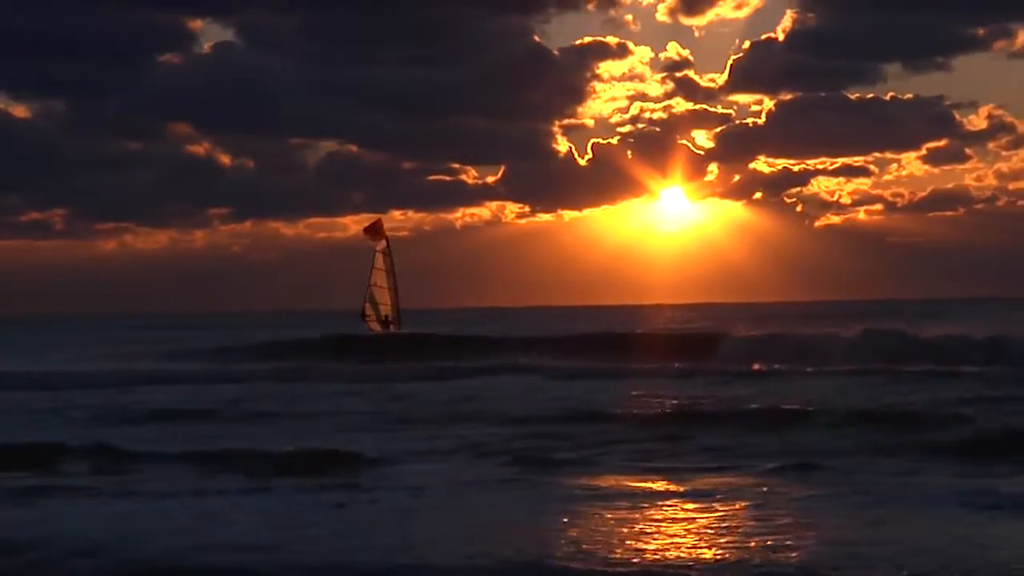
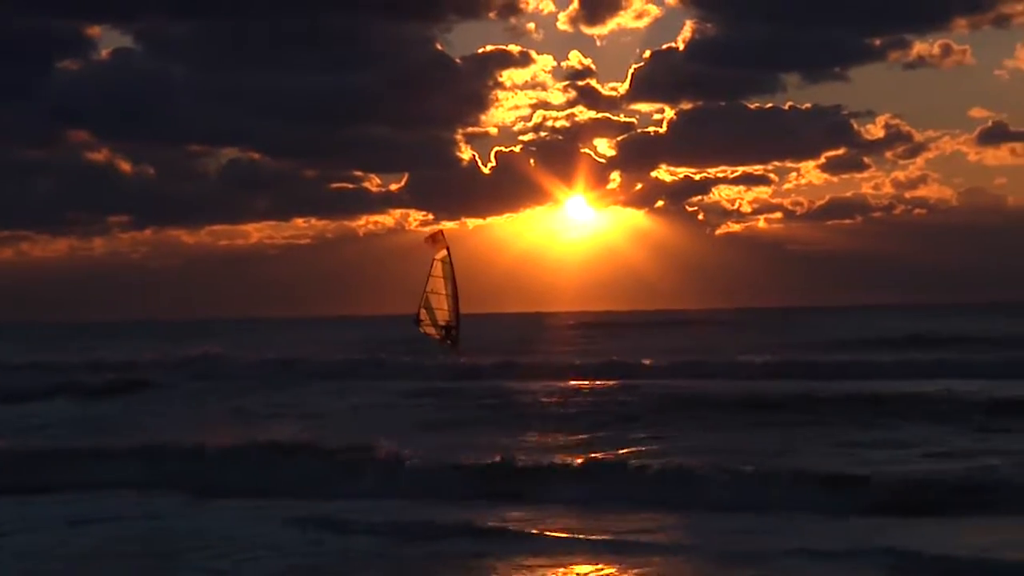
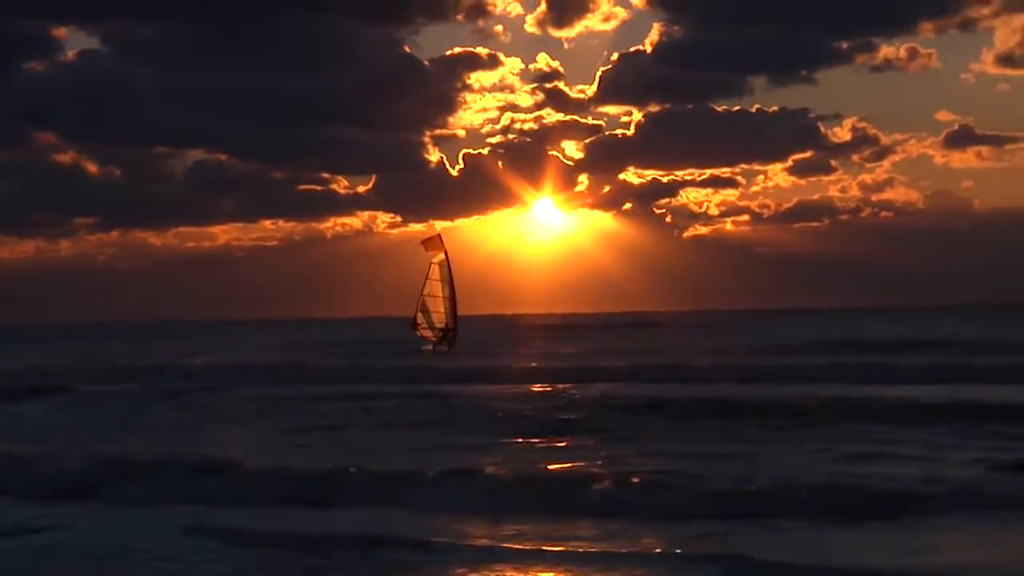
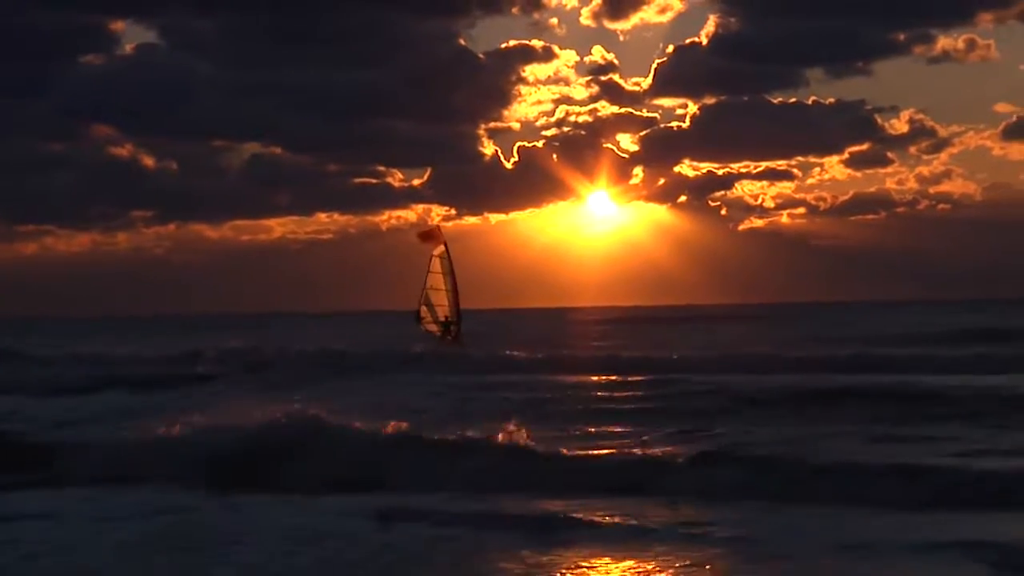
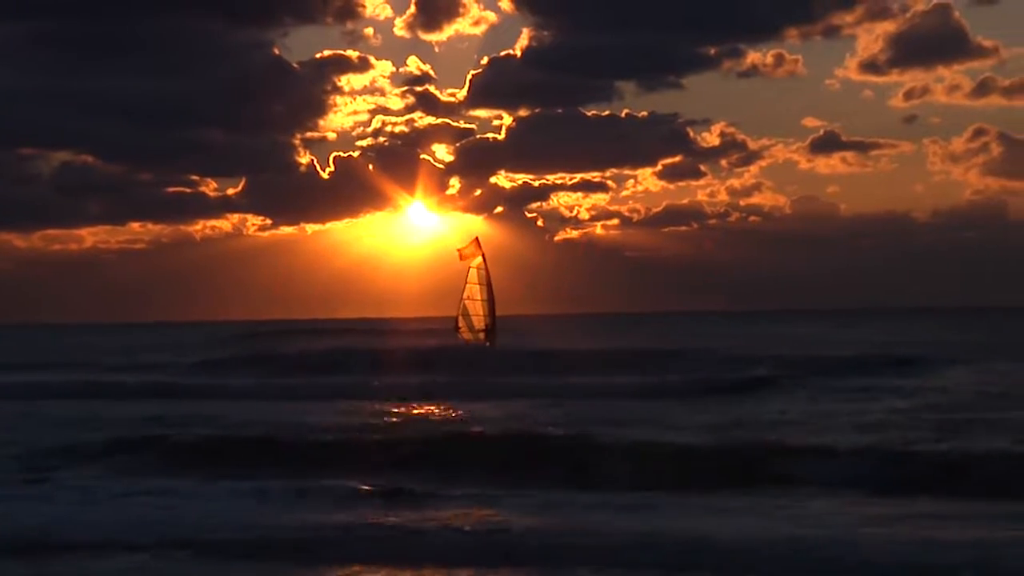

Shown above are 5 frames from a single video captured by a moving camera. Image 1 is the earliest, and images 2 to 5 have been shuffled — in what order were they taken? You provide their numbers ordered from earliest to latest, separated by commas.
4, 2, 3, 5
